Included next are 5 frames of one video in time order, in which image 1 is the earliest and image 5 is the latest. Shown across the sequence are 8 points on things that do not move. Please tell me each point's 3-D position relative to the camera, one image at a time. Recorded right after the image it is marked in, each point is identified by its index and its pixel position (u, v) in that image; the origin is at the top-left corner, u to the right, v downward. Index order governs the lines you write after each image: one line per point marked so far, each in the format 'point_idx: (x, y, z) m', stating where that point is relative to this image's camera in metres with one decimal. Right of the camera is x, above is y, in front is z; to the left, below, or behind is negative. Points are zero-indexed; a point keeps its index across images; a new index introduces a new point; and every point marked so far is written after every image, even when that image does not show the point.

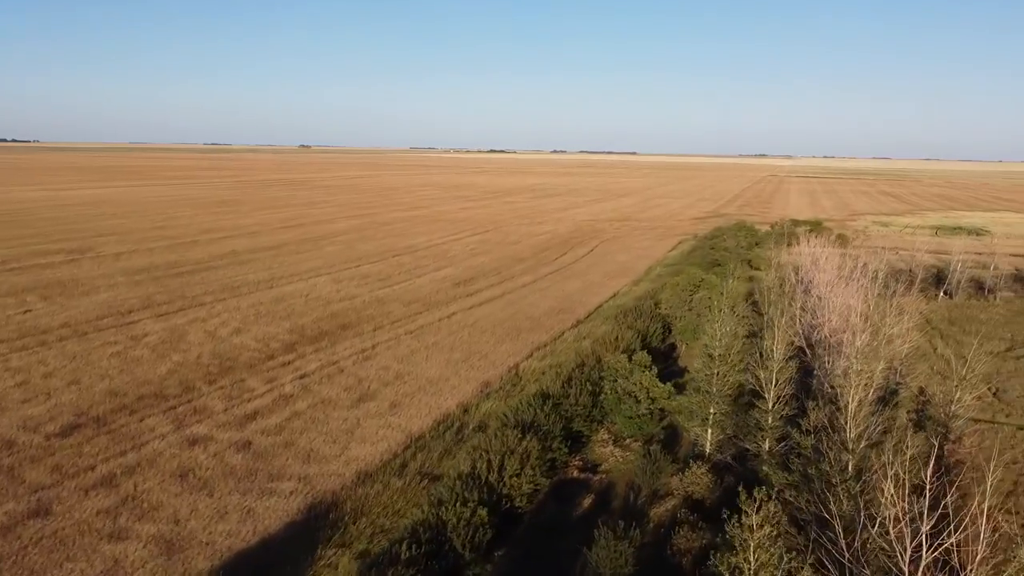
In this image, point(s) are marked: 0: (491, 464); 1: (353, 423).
0: (-0.3, -2.7, +12.4) m
1: (-3.4, -2.8, +17.0) m
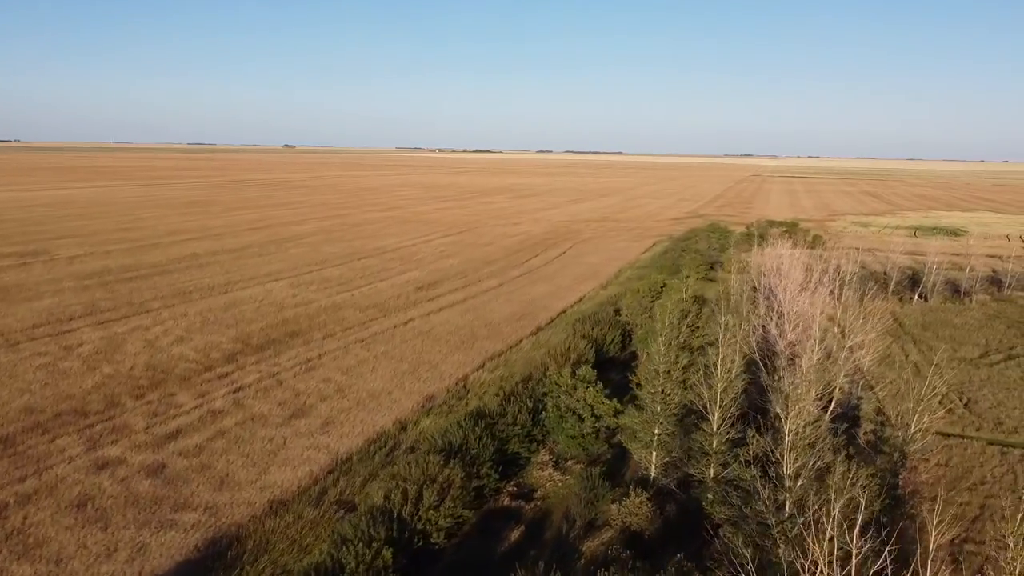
0: (-1.5, -2.9, +11.2) m
1: (-4.6, -3.0, +15.9) m
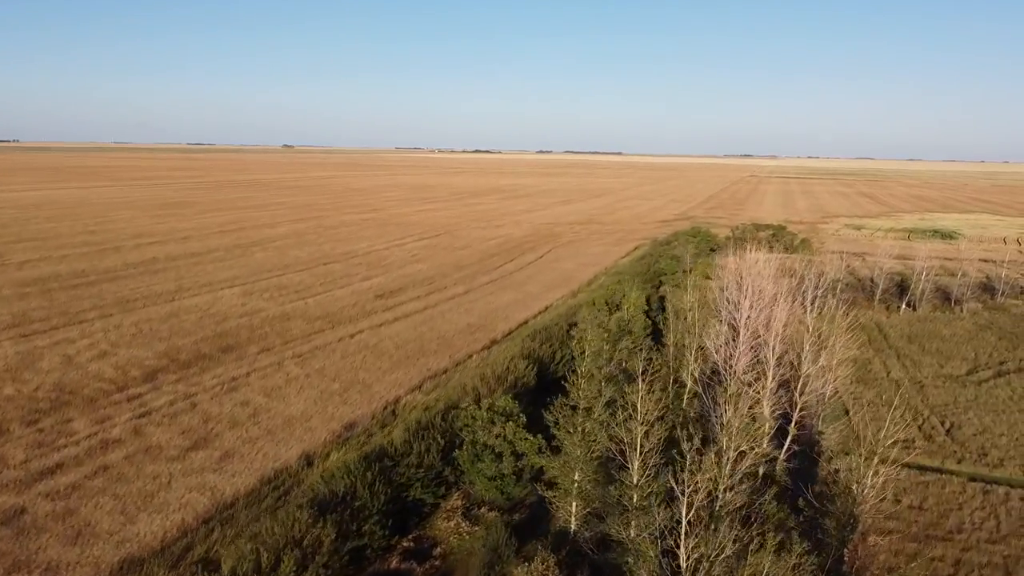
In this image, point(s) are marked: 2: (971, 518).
0: (-2.9, -3.2, +9.3) m
1: (-6.0, -3.3, +14.0) m
2: (+7.6, -3.8, +13.5) m
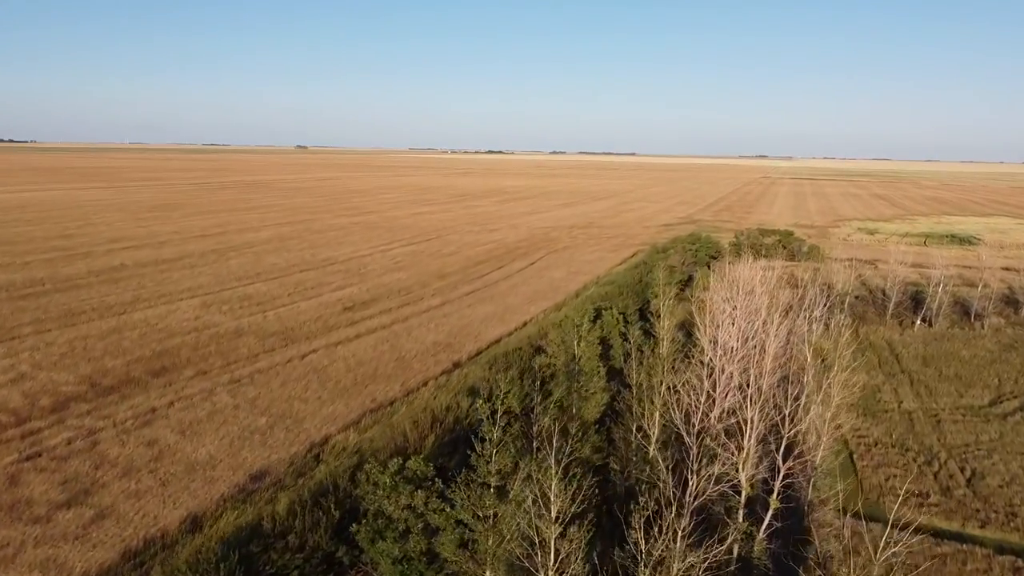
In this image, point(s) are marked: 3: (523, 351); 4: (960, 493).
0: (-4.1, -3.6, +6.8) m
1: (-7.2, -3.8, +11.5) m
2: (+6.5, -4.3, +10.8) m
3: (+0.3, -1.5, +19.9) m
4: (+8.3, -3.8, +15.1) m
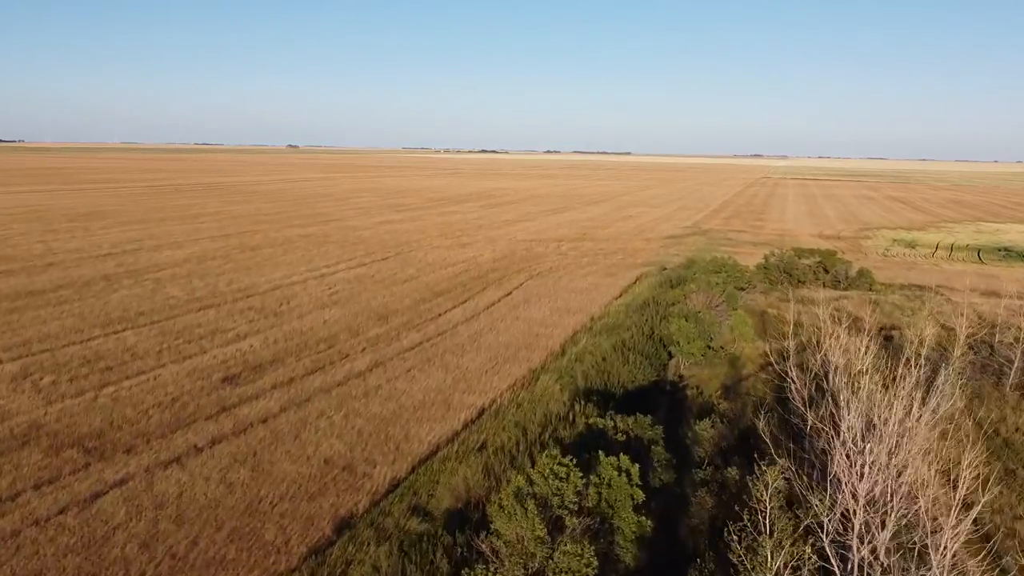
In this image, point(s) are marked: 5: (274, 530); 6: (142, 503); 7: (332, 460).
0: (-5.1, -5.2, -2.8) m
1: (-8.2, -5.4, +1.9) m
2: (+5.5, -5.9, +1.3) m
3: (-0.8, -3.1, +10.3) m
4: (+7.3, -5.4, +5.6) m
5: (-3.7, -3.7, +12.7) m
6: (-6.3, -3.6, +13.9) m
7: (-3.4, -3.2, +15.5) m
